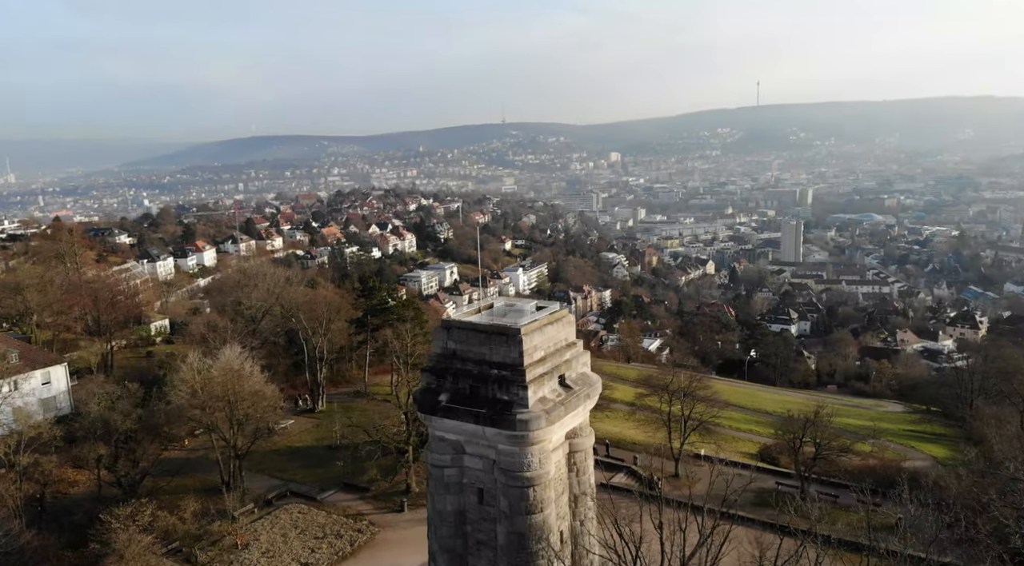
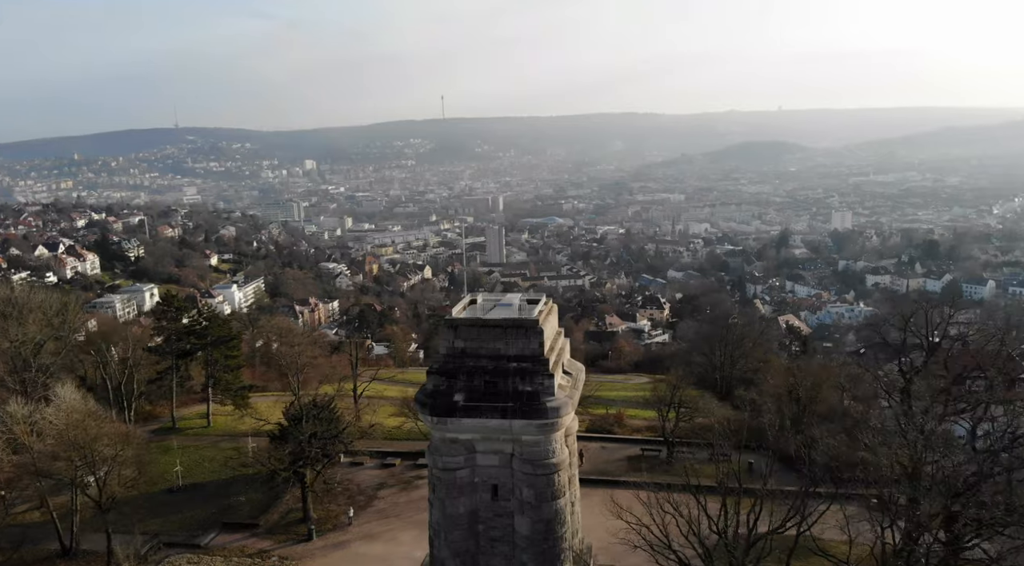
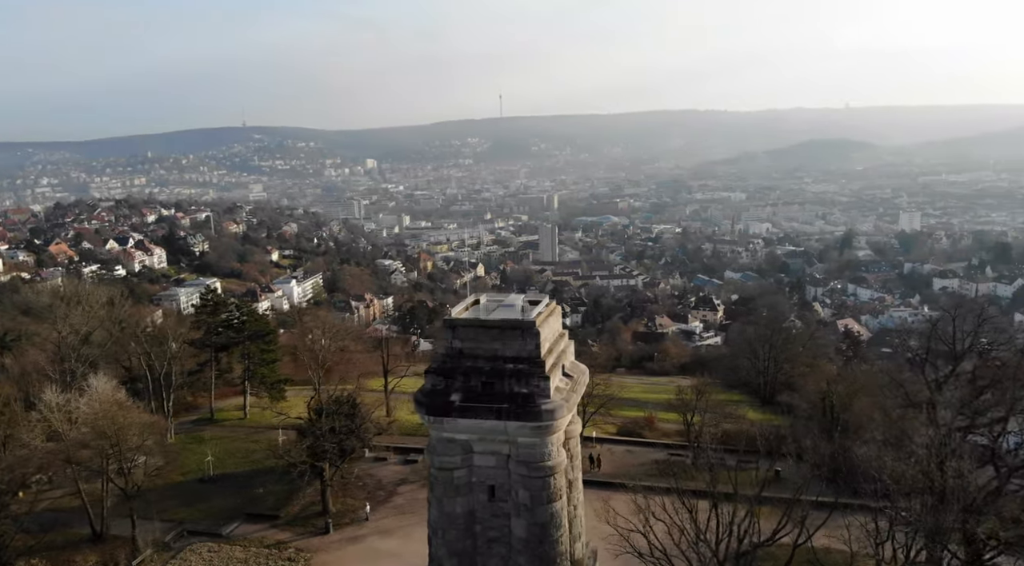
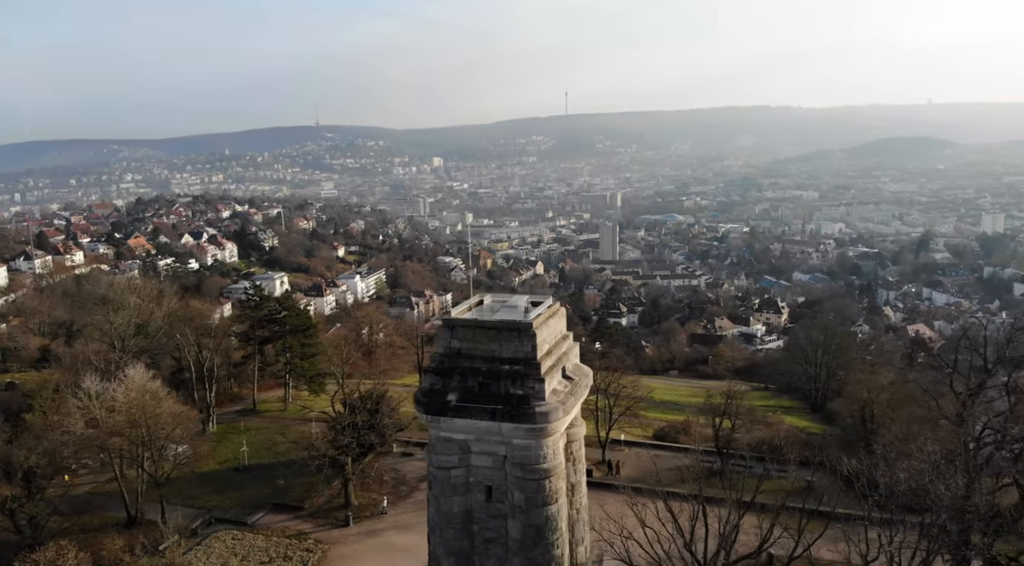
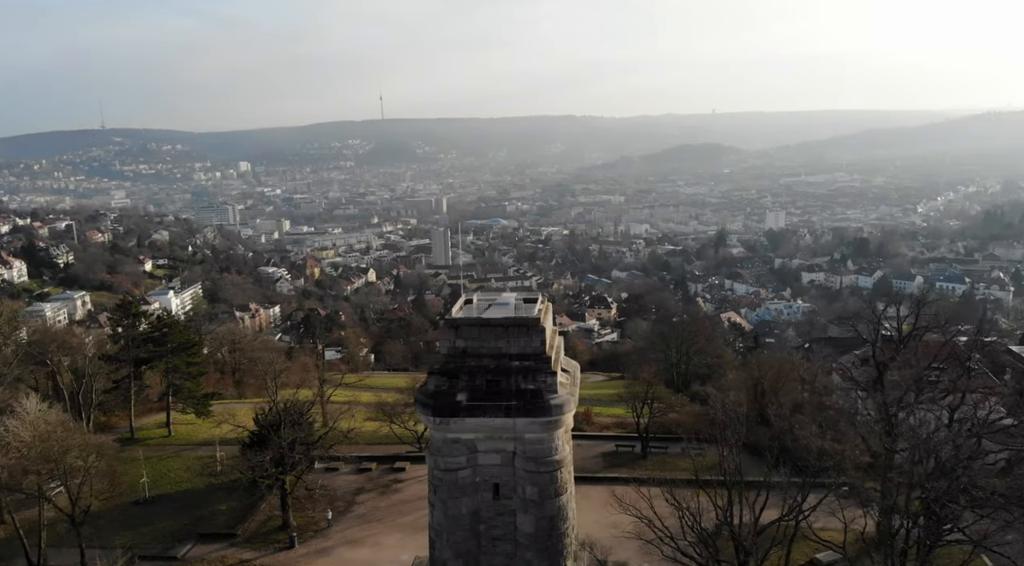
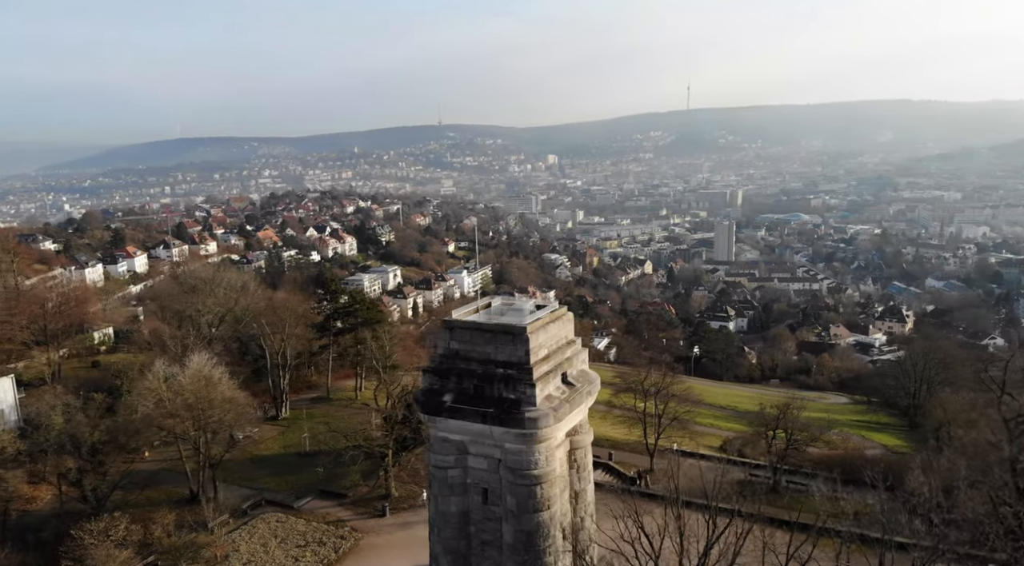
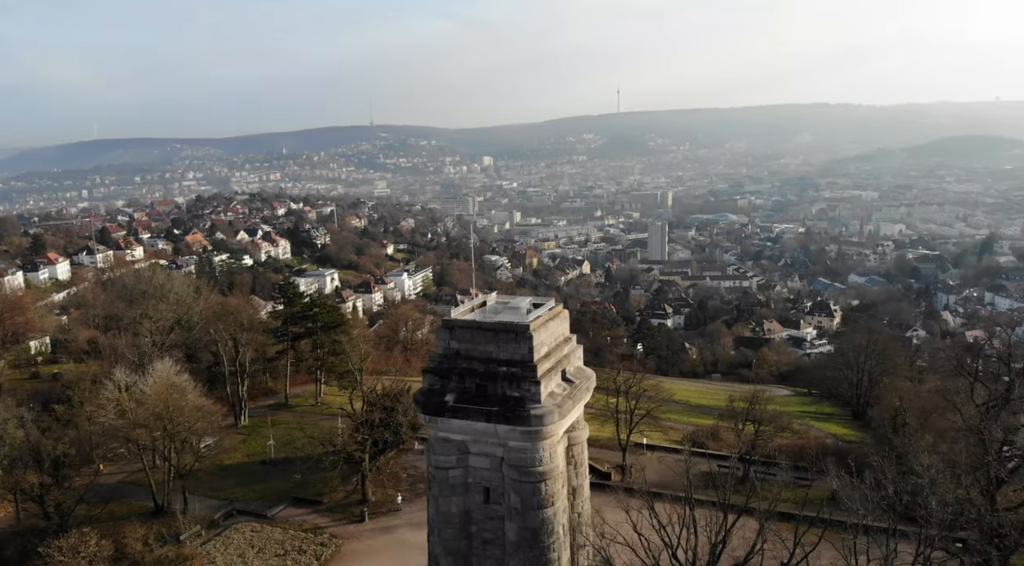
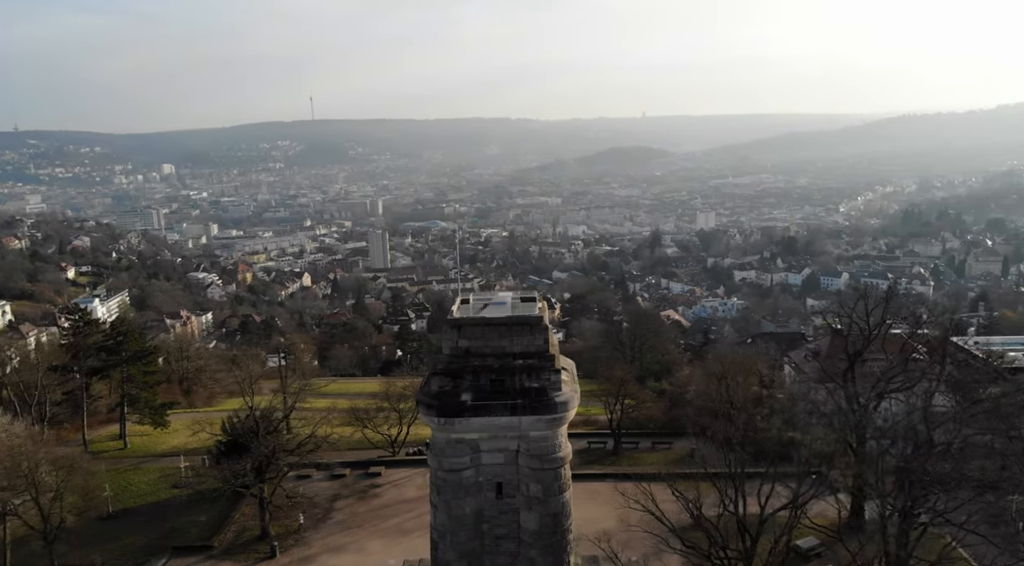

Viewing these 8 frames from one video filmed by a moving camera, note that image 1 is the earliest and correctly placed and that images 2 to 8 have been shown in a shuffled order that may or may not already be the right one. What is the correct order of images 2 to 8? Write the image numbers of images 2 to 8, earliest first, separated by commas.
6, 7, 4, 3, 2, 5, 8
